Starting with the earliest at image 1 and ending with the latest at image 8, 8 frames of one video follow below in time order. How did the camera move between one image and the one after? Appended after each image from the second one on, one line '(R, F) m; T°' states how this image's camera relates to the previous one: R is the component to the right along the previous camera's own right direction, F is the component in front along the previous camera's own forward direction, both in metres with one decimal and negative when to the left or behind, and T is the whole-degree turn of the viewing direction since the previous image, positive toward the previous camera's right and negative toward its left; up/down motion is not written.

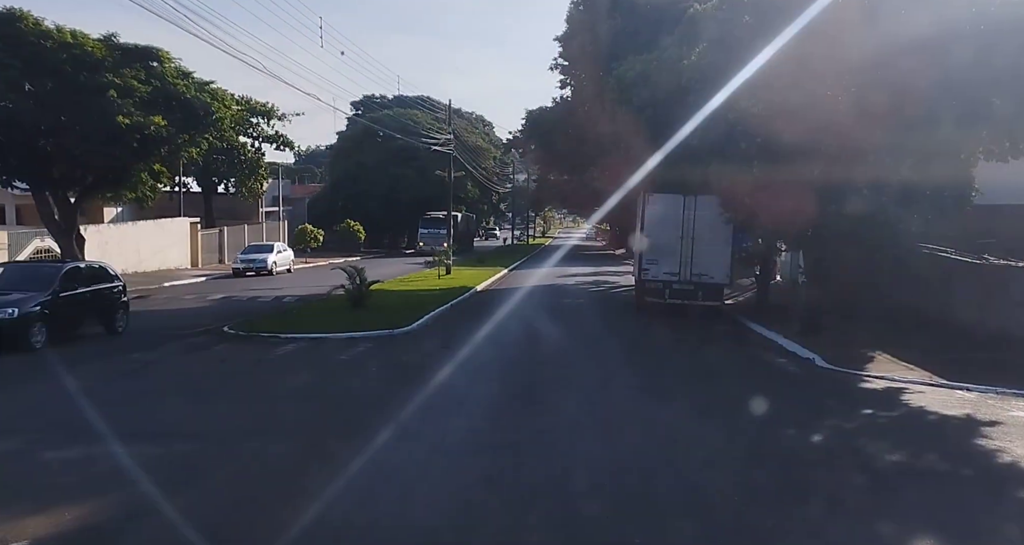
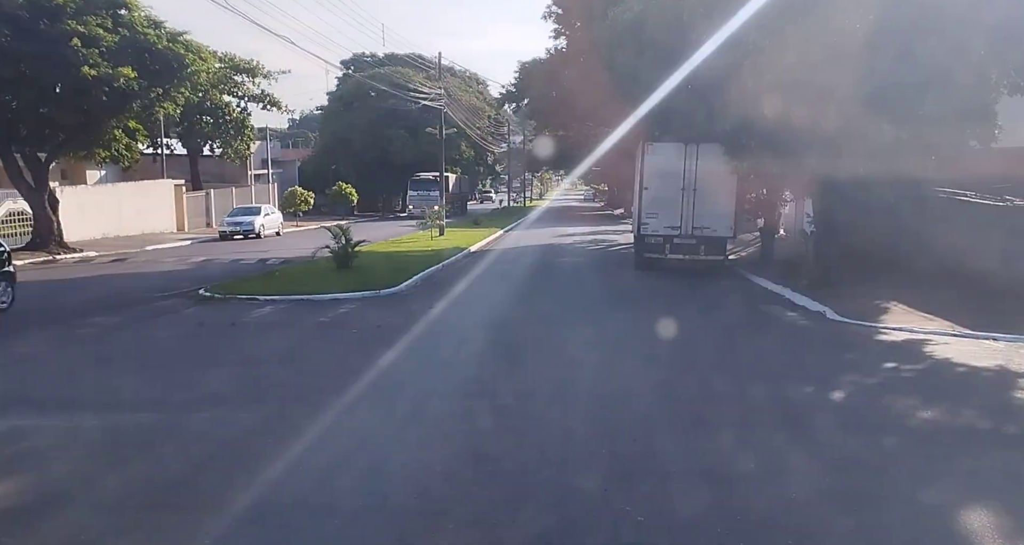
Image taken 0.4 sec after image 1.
(+0.1, +0.9) m; 0°
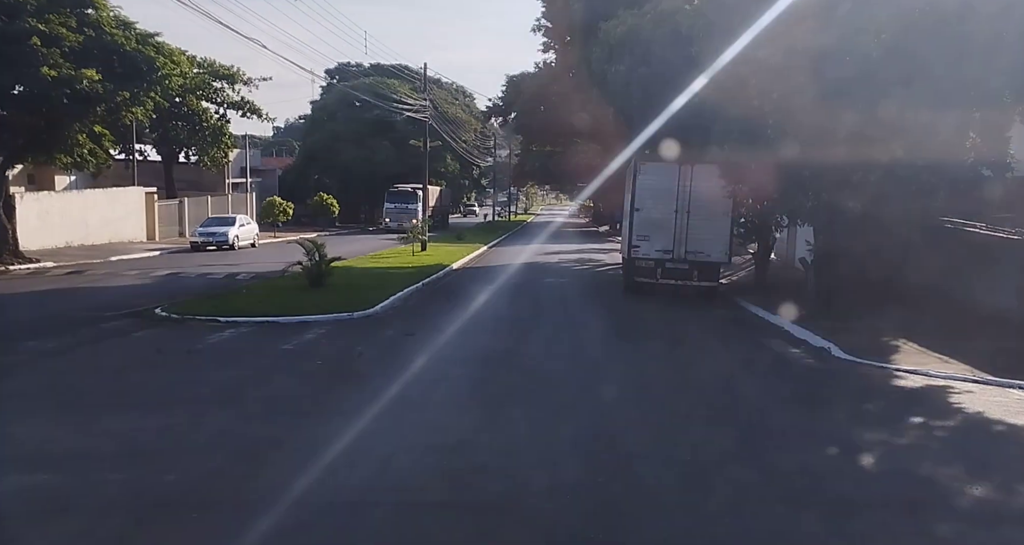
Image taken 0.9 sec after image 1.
(0.0, +1.0) m; +1°
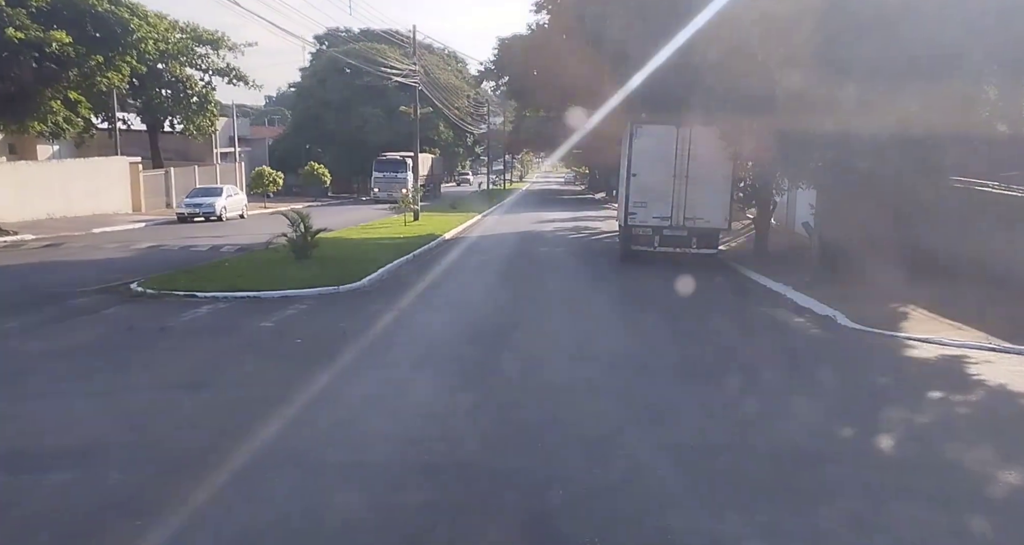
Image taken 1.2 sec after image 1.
(+0.1, +0.6) m; 0°
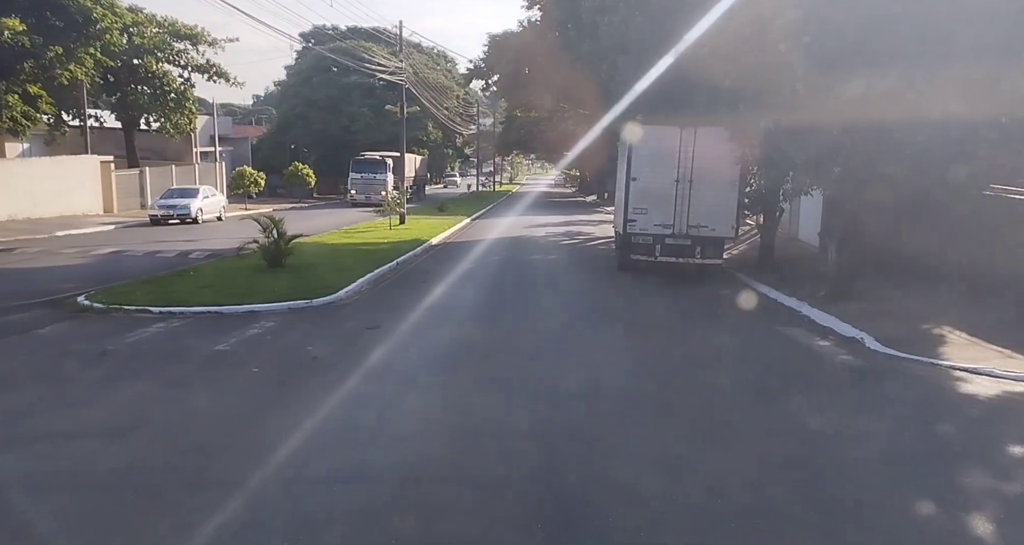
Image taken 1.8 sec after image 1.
(0.0, +1.3) m; +1°
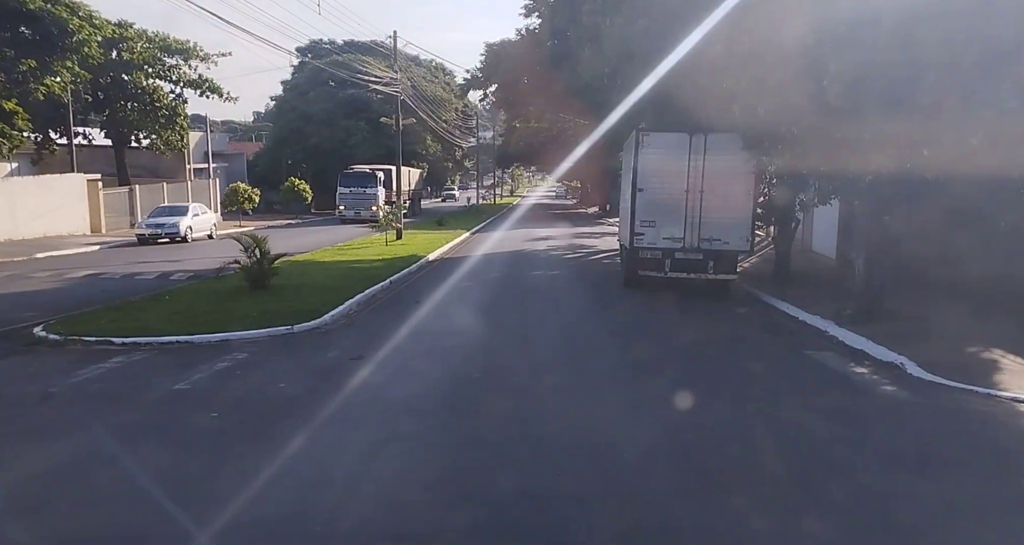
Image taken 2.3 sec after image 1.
(+0.1, +1.1) m; 0°
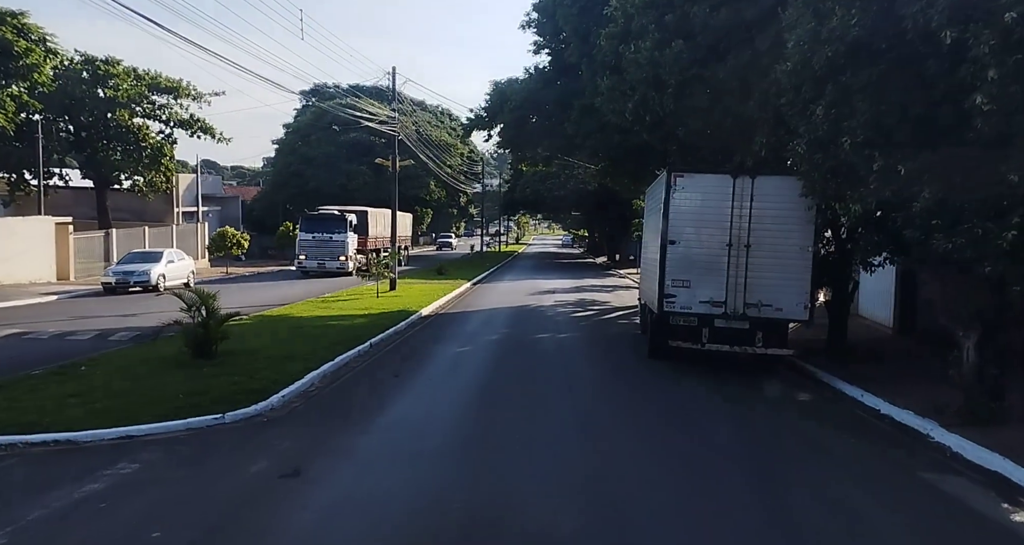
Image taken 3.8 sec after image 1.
(+0.1, +2.7) m; 0°
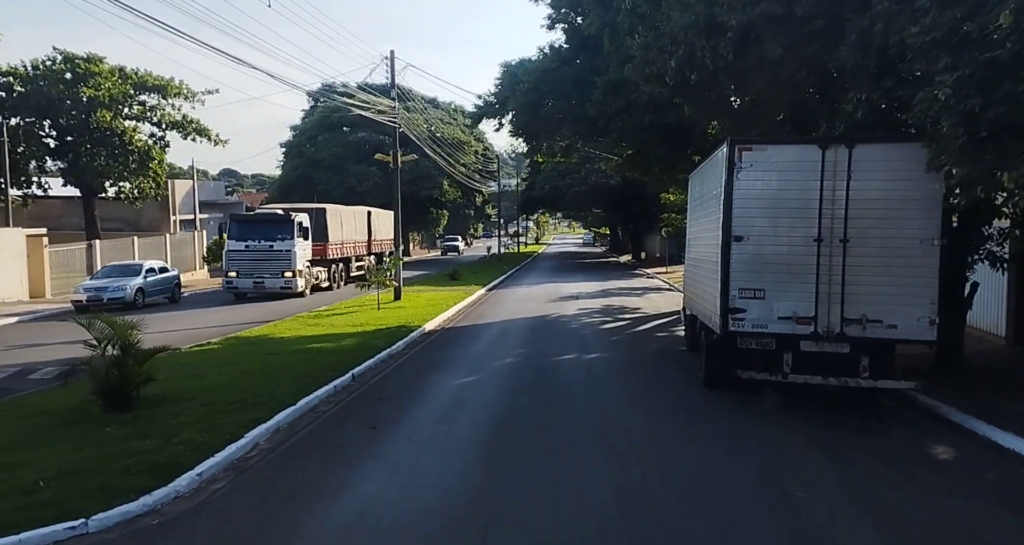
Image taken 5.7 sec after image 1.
(+0.1, +3.1) m; -2°
